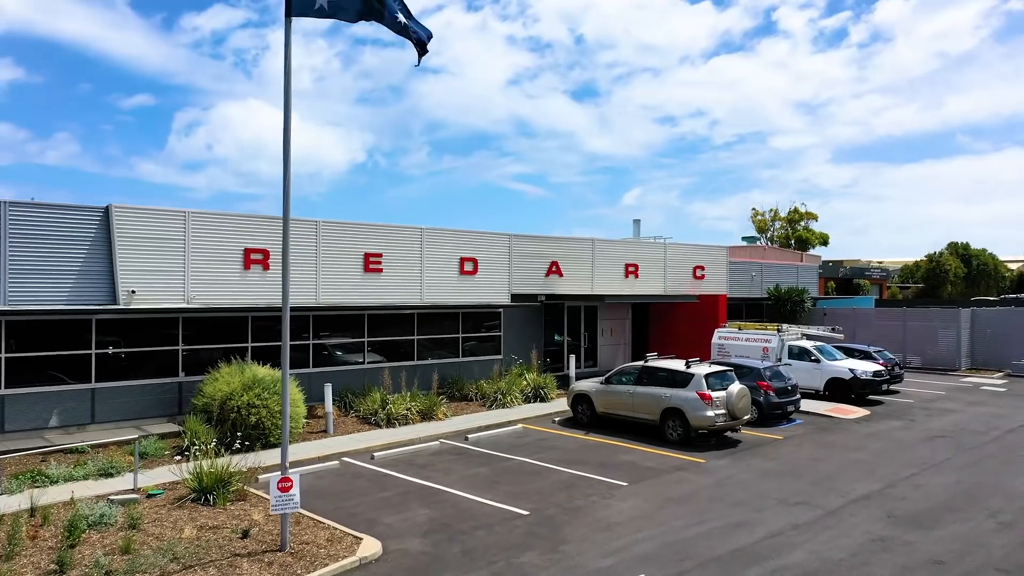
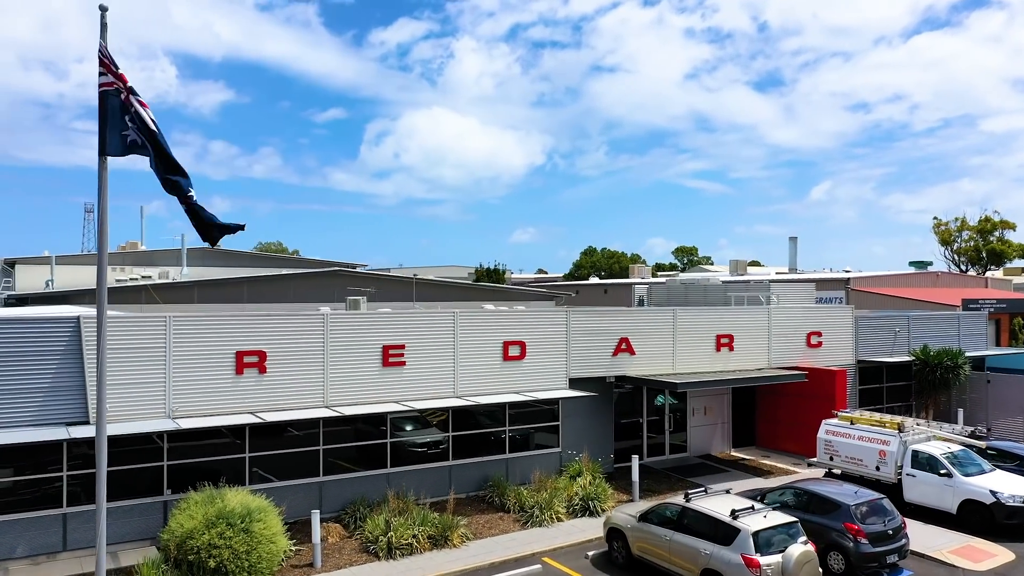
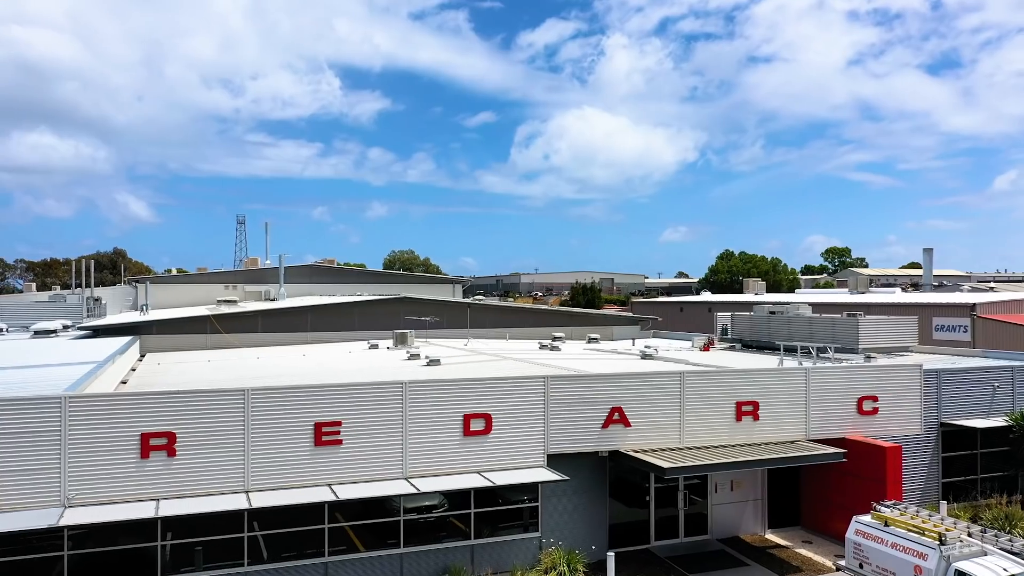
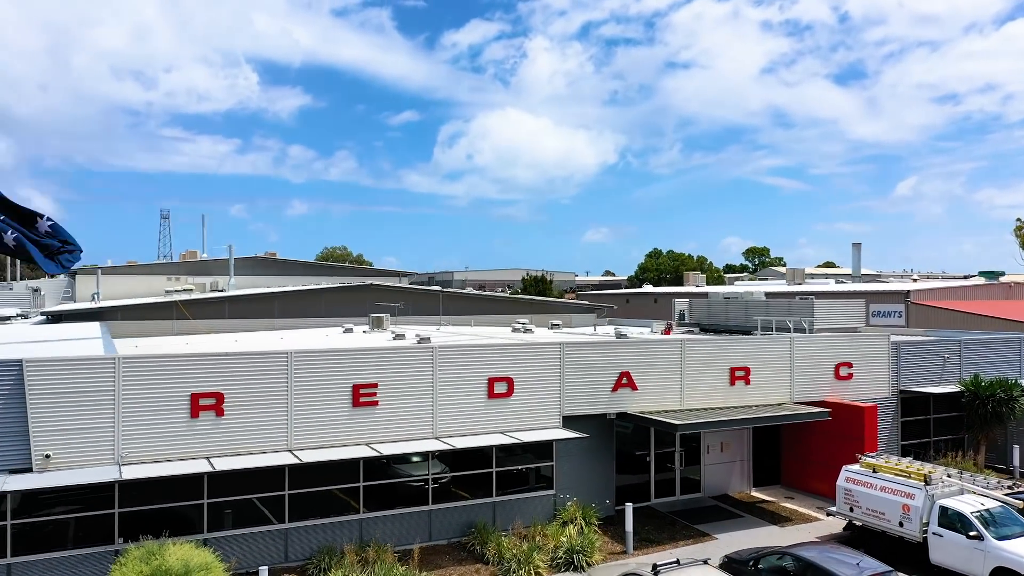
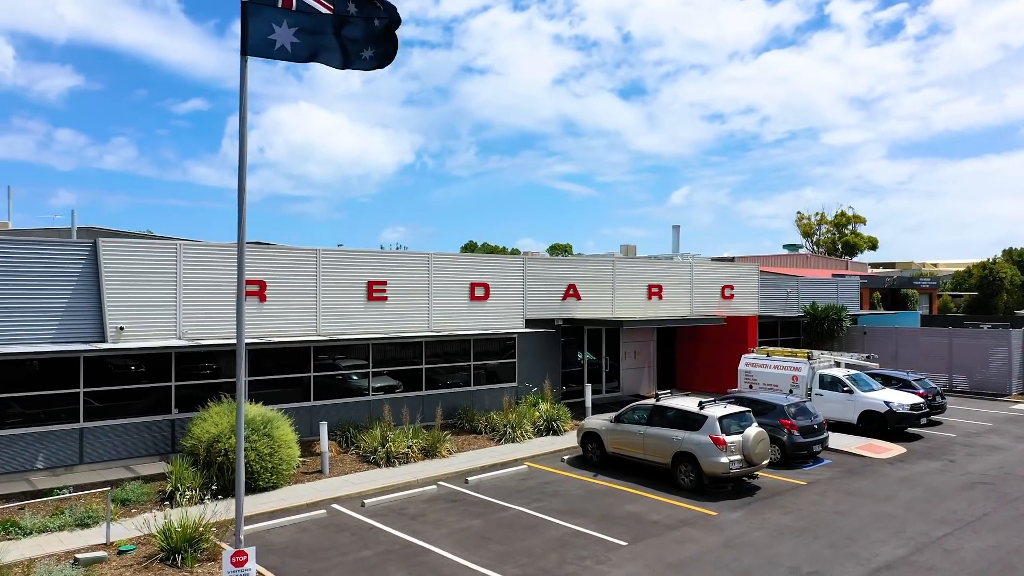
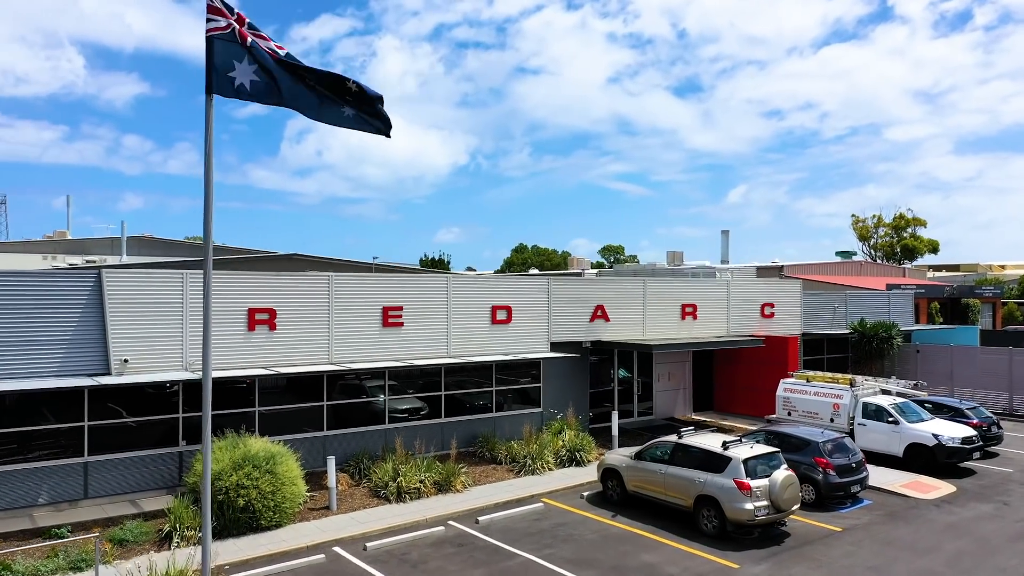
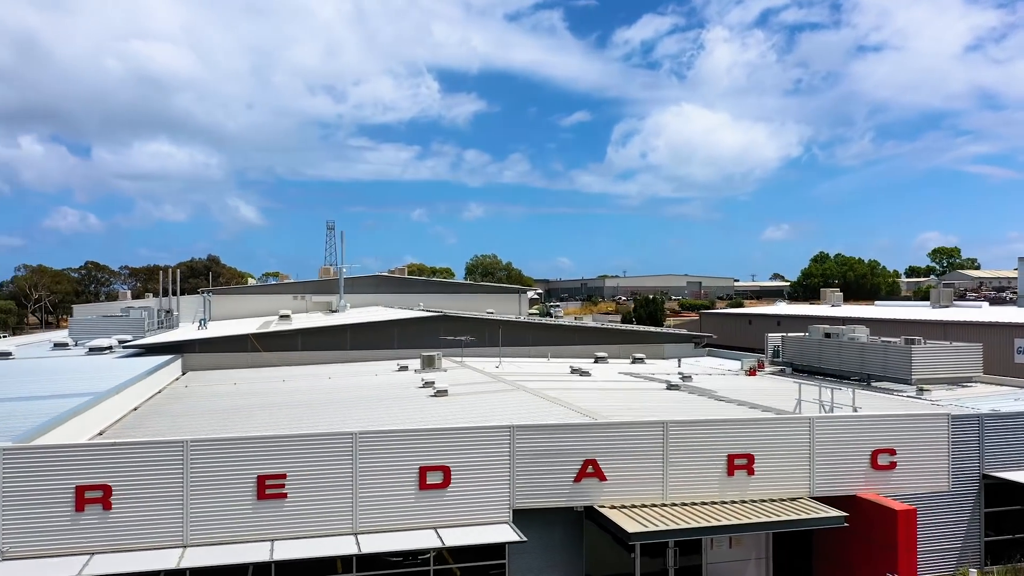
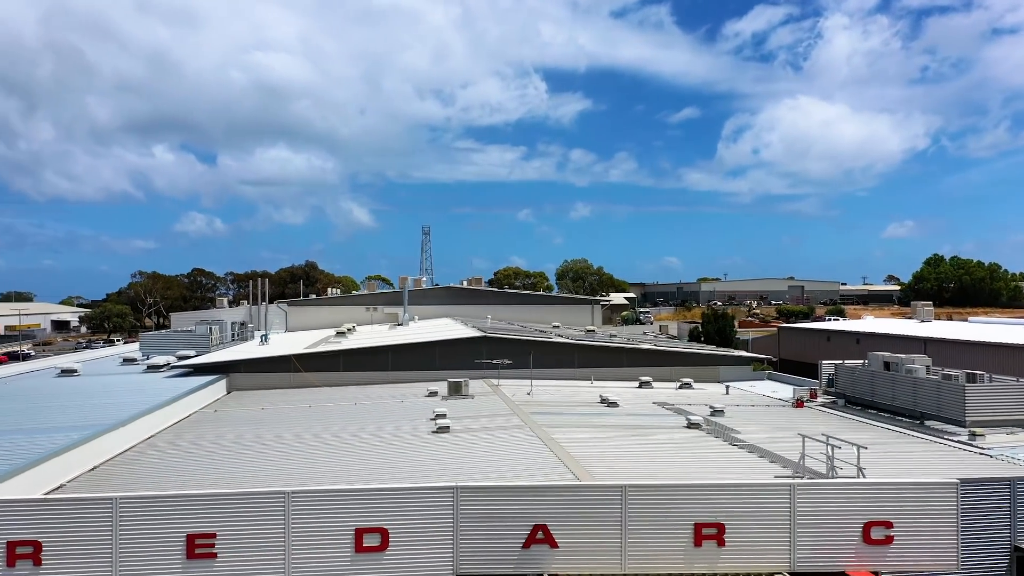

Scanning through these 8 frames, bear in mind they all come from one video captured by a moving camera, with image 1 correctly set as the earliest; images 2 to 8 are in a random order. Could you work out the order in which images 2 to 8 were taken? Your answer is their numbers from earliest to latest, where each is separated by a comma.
5, 6, 2, 4, 3, 7, 8
